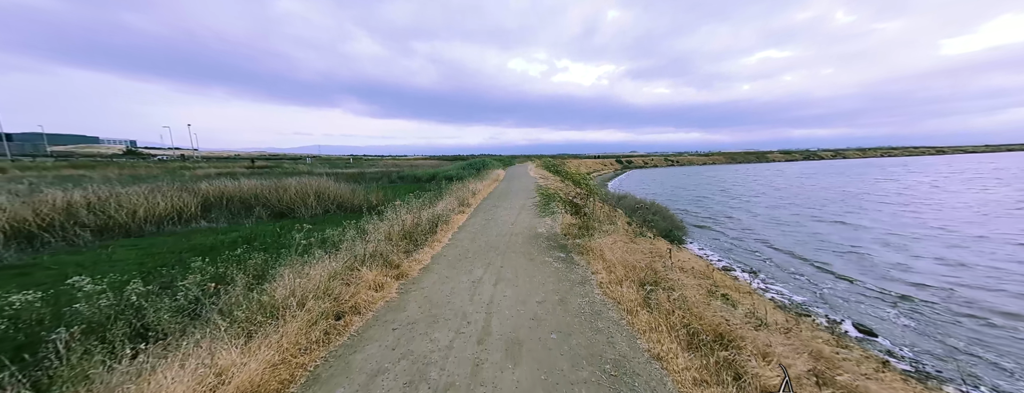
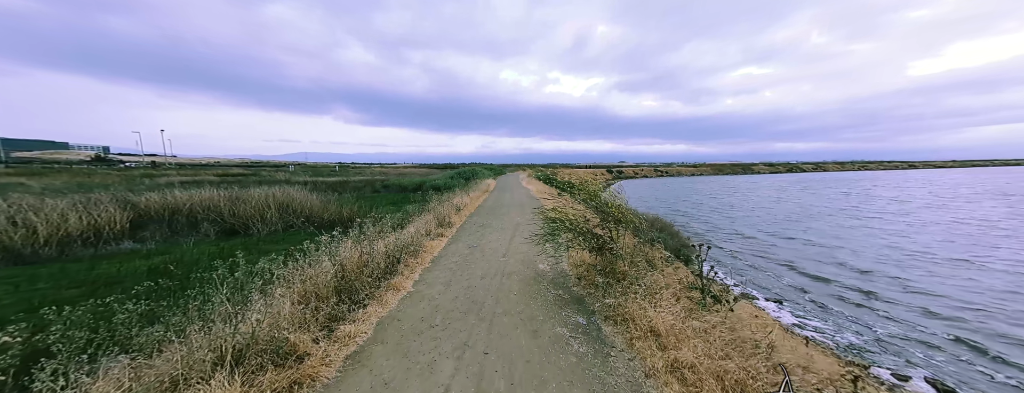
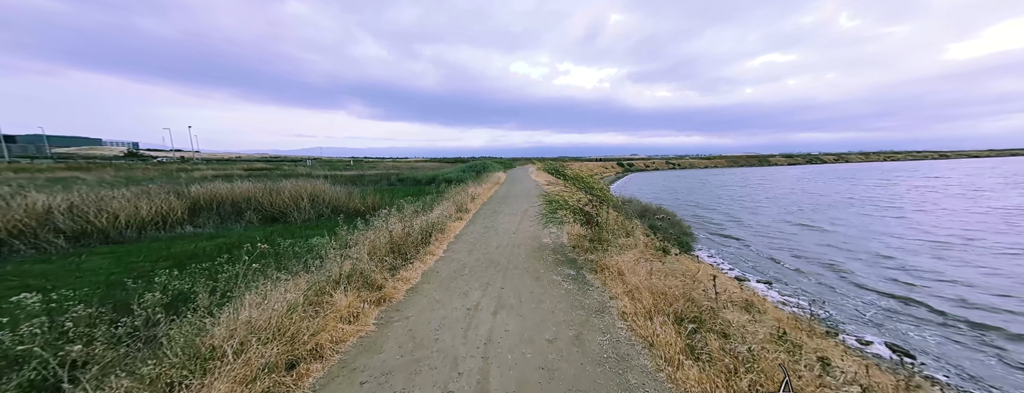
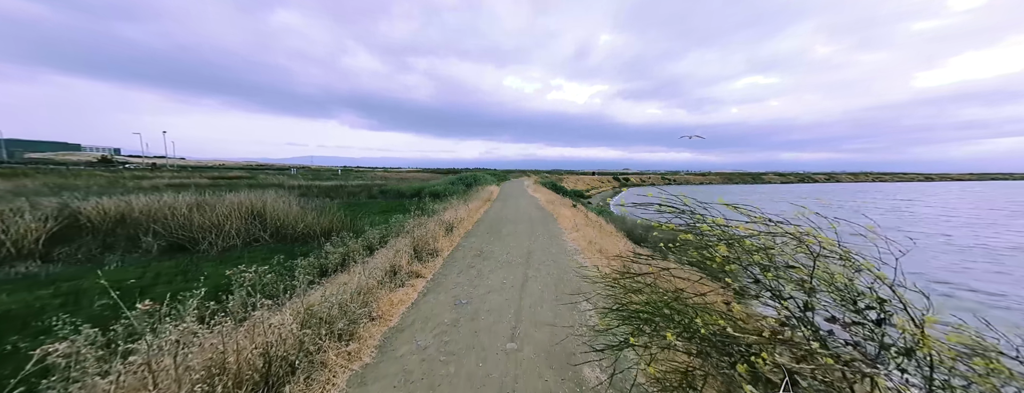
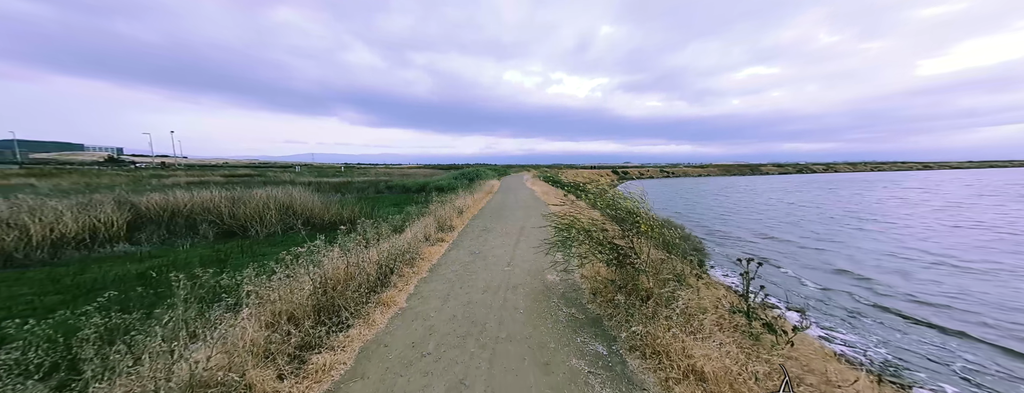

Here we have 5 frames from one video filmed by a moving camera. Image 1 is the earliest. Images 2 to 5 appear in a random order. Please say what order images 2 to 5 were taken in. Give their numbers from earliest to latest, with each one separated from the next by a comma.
3, 2, 5, 4
